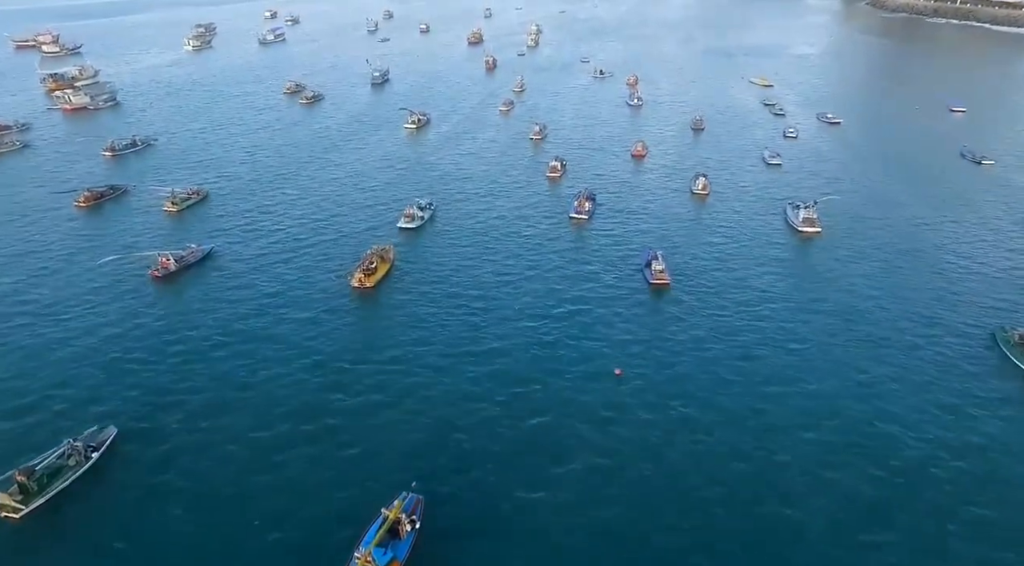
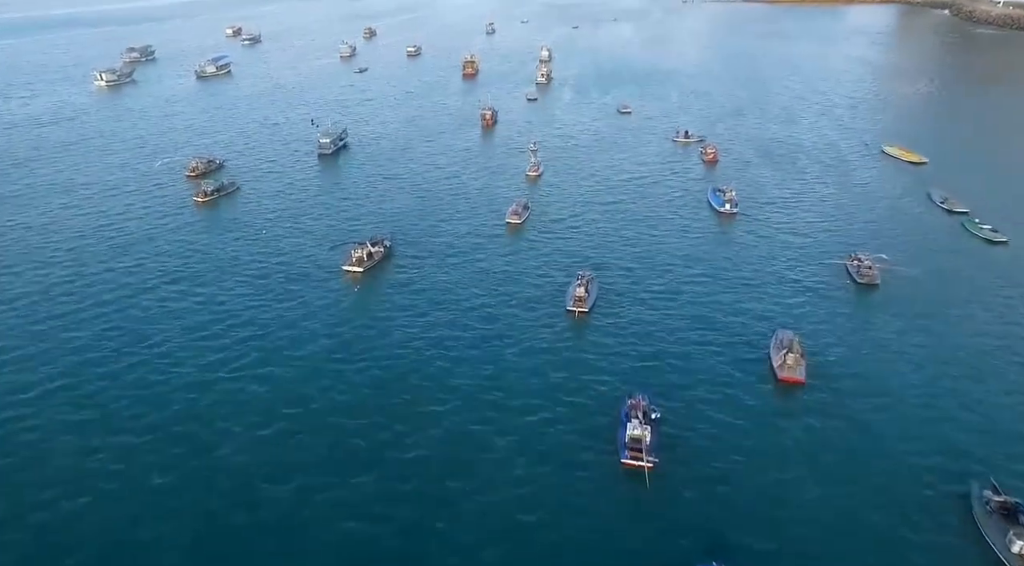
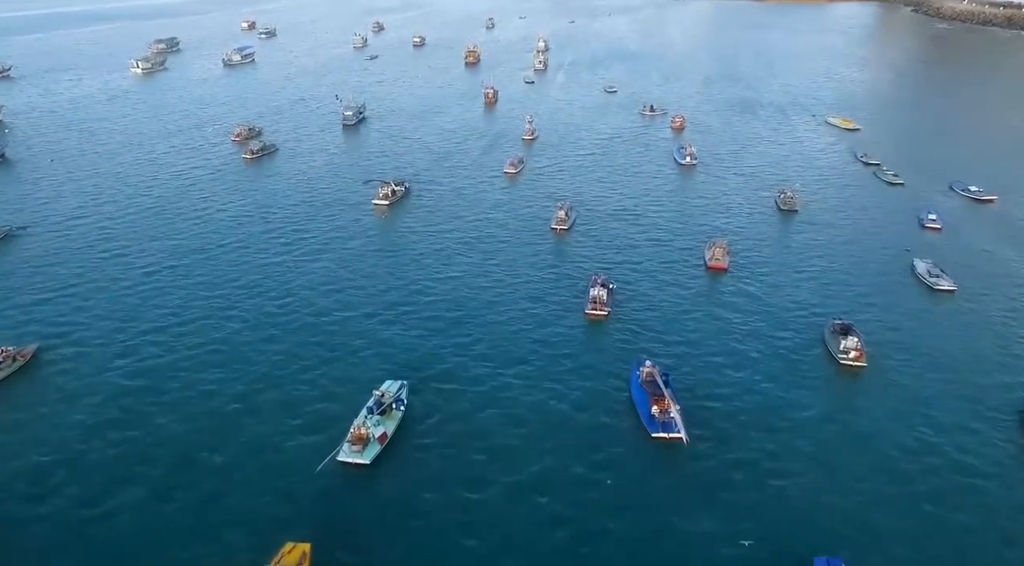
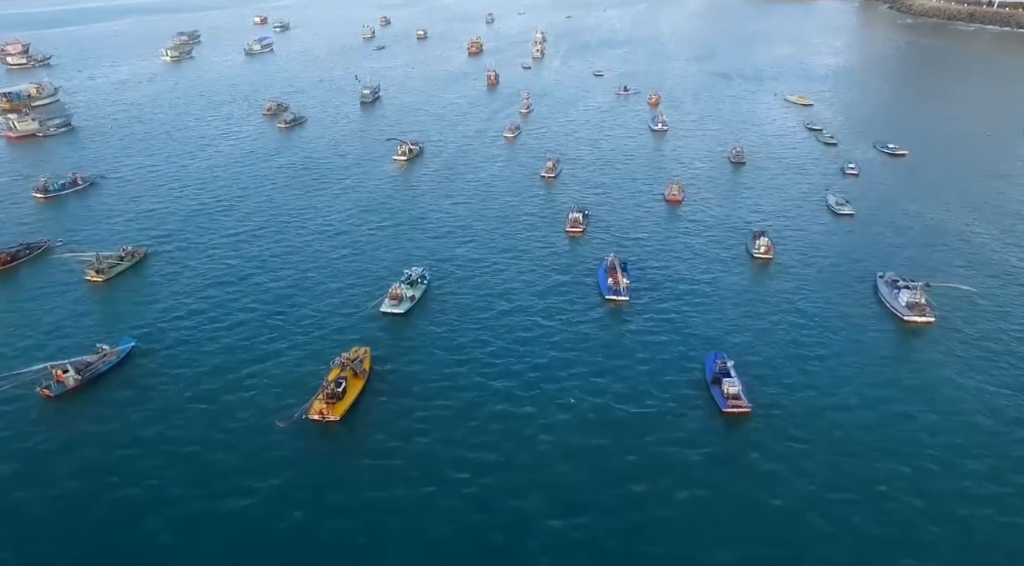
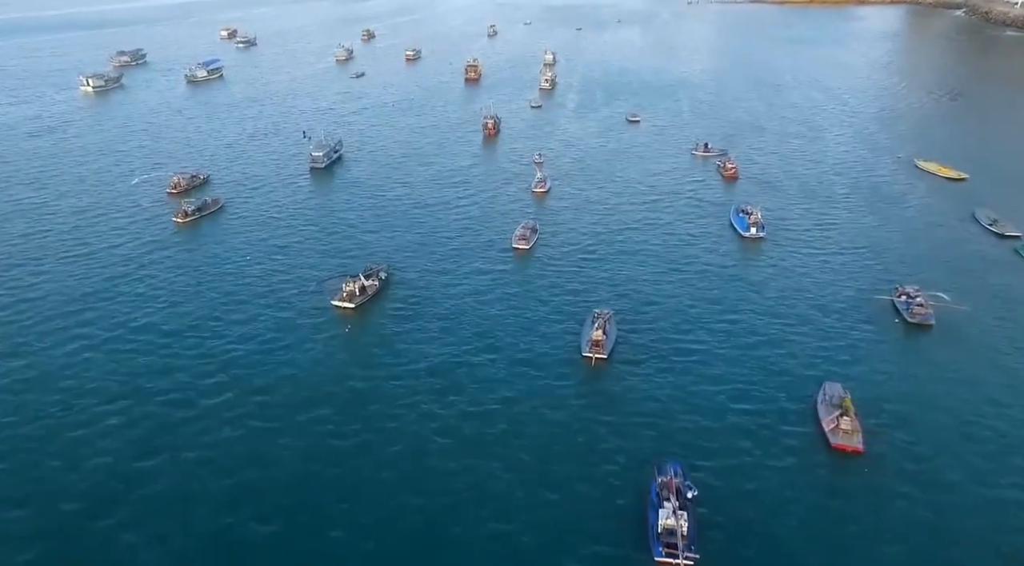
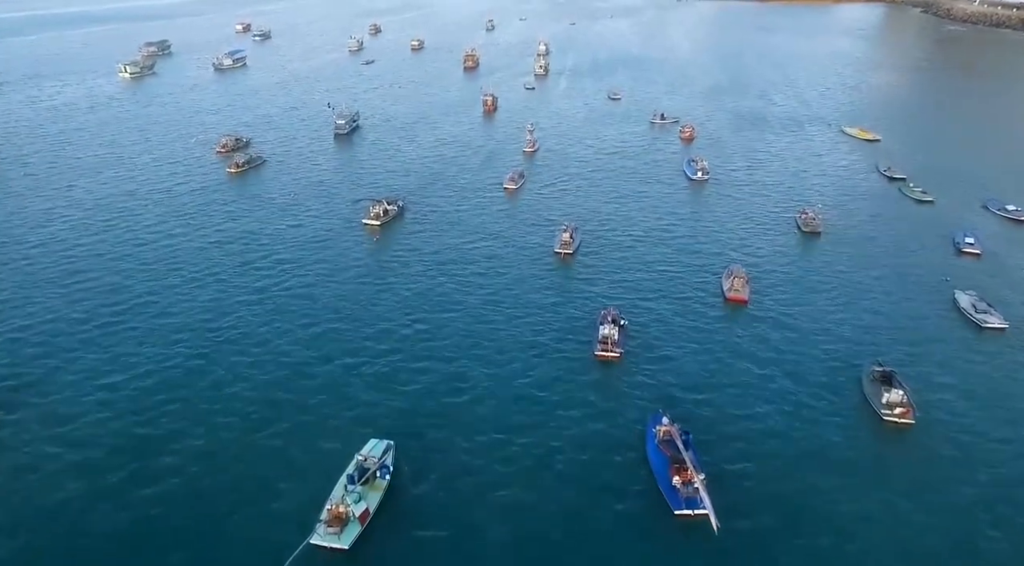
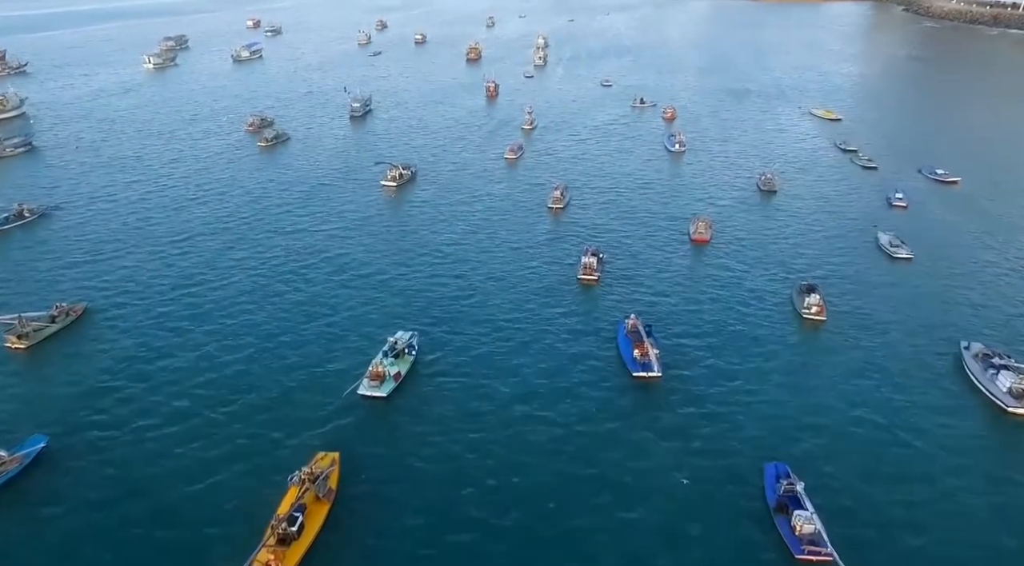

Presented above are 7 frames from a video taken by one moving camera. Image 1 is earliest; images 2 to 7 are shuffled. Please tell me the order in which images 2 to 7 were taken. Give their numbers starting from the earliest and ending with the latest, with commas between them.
4, 7, 3, 6, 2, 5
